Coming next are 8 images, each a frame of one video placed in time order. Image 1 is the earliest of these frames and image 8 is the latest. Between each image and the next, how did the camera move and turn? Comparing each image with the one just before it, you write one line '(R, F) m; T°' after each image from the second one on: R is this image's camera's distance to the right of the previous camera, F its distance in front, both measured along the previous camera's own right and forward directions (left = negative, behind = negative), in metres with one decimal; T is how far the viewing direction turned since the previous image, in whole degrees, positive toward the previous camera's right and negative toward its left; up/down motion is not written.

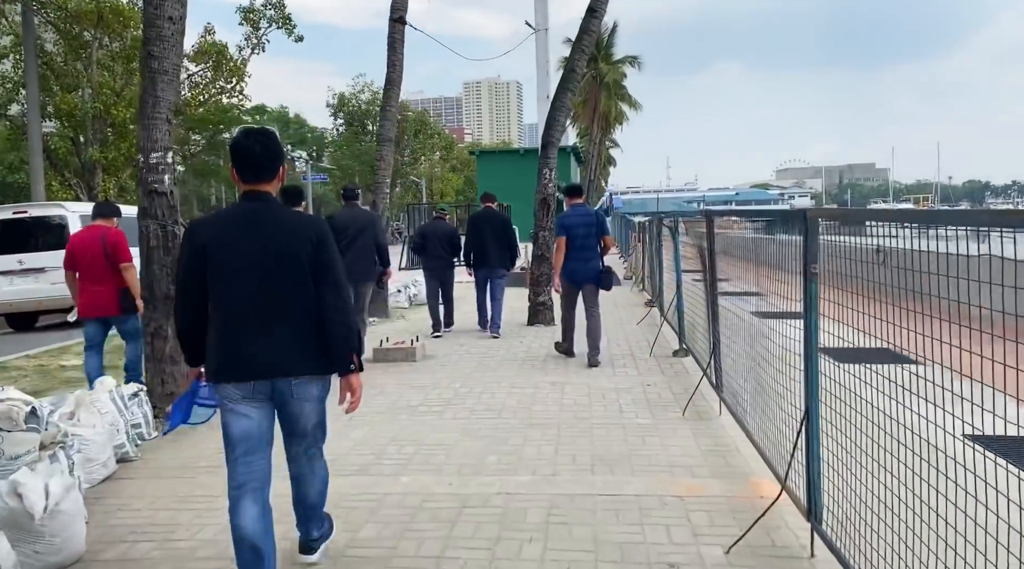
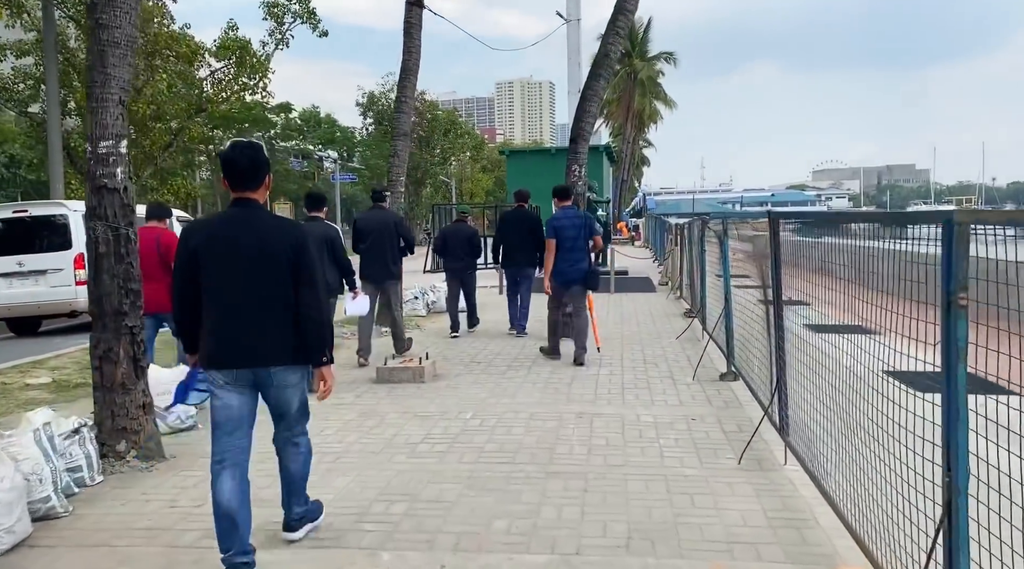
(+0.1, +1.1) m; -2°
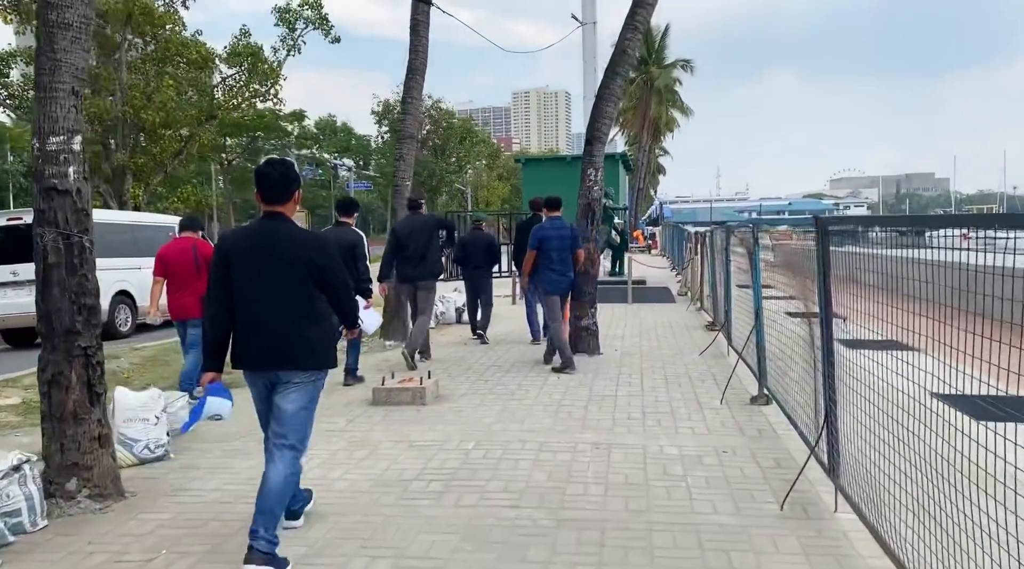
(+0.1, +0.7) m; -1°
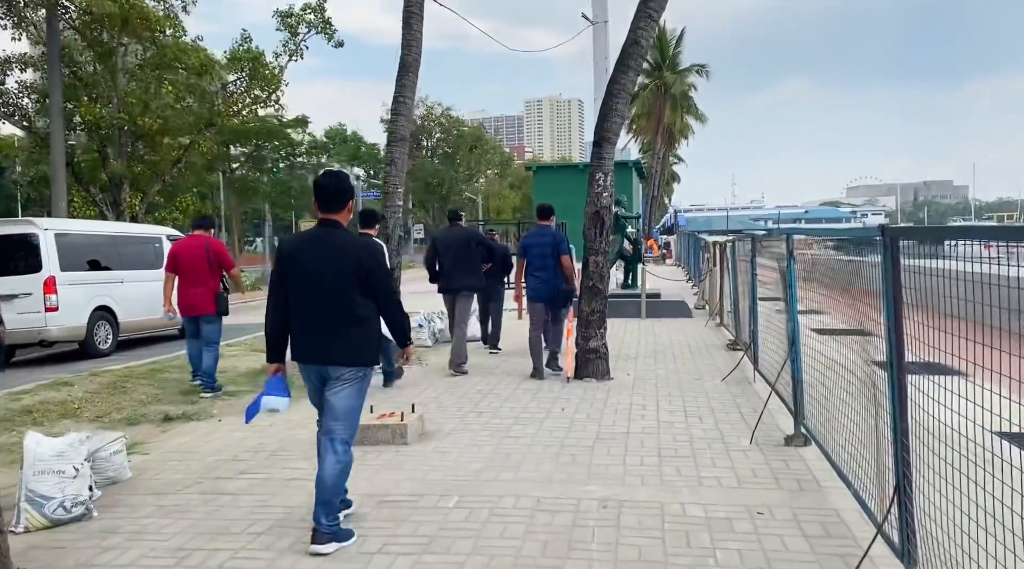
(+0.1, +1.0) m; -1°
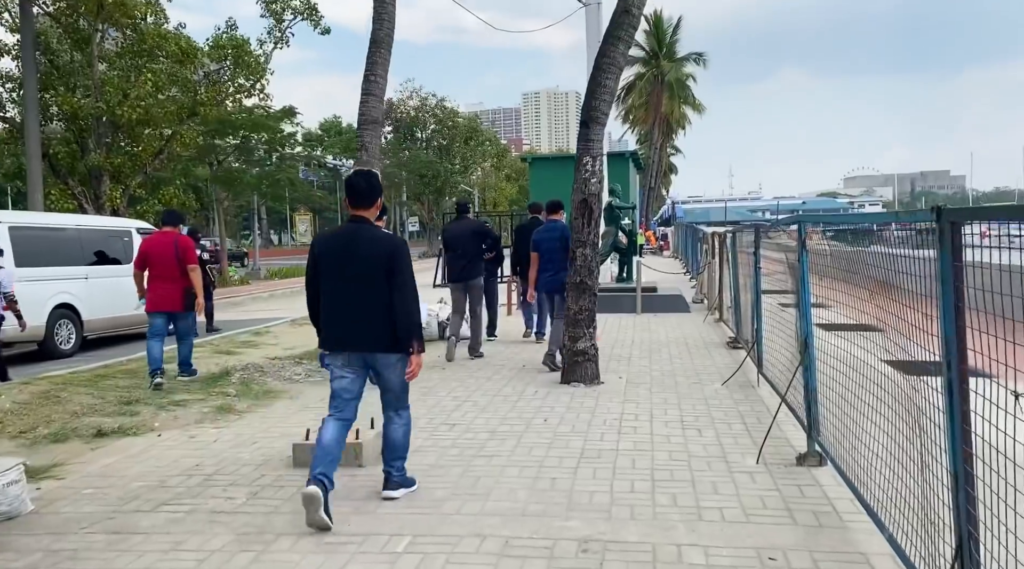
(+0.2, +0.8) m; 0°
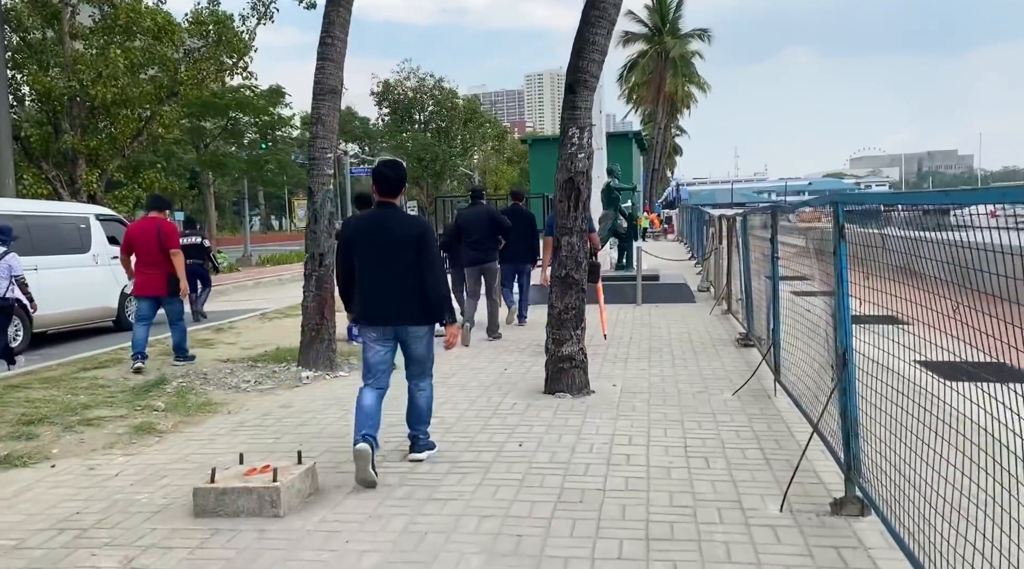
(+0.3, +1.2) m; 0°
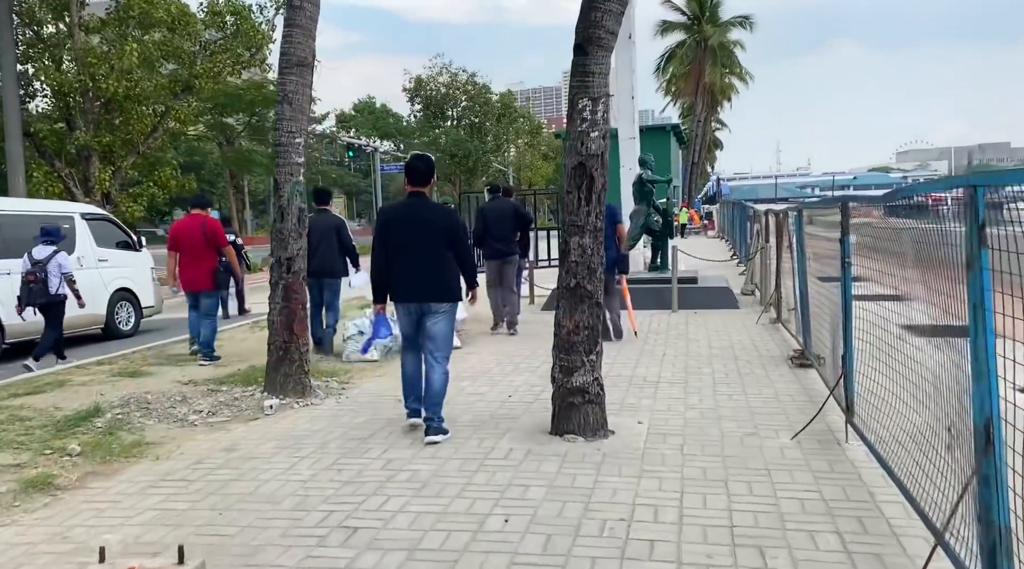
(+0.3, +1.5) m; -3°
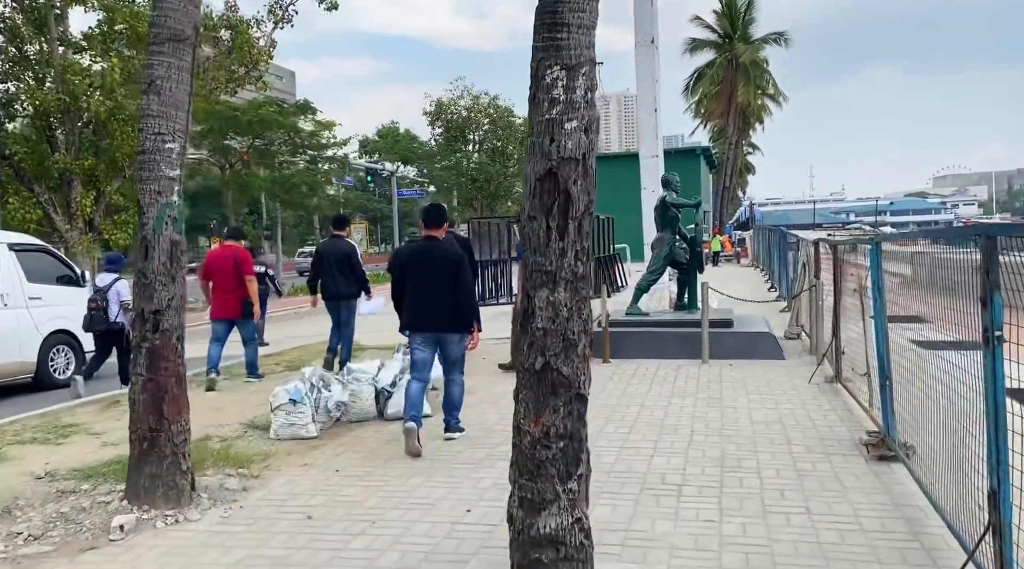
(+0.4, +2.1) m; -2°
